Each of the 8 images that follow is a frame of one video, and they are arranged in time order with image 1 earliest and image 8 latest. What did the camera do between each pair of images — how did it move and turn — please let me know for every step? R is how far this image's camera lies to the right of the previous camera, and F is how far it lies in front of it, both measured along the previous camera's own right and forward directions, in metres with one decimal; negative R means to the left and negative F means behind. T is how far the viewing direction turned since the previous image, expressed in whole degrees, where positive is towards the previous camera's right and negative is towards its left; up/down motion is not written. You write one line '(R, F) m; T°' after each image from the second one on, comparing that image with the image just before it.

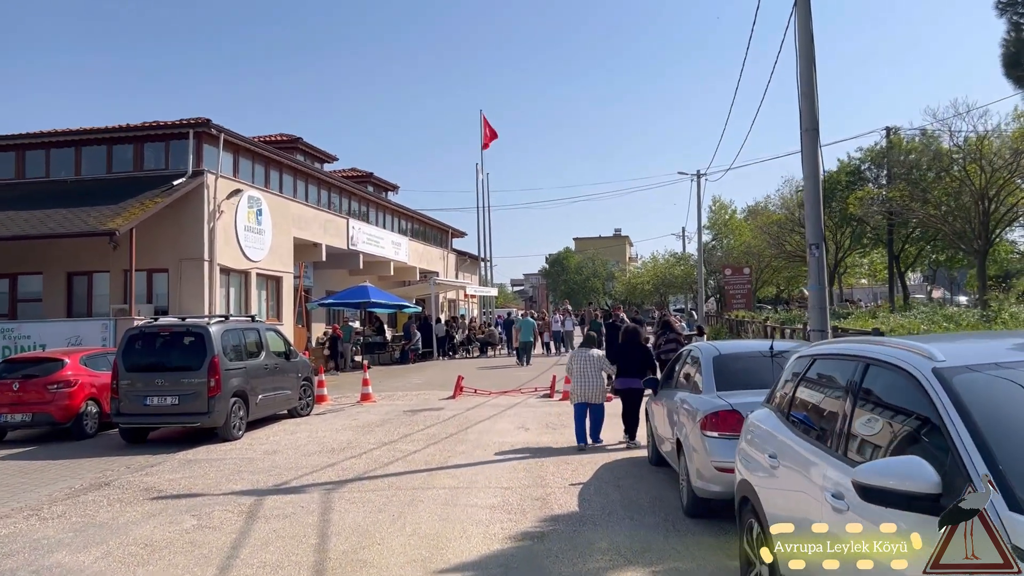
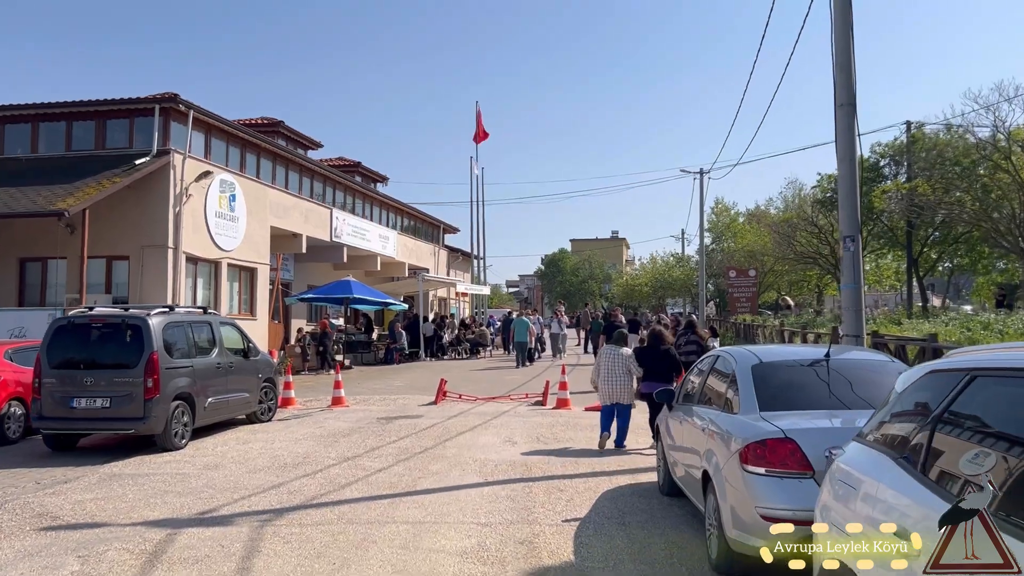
(+0.1, +1.6) m; 0°
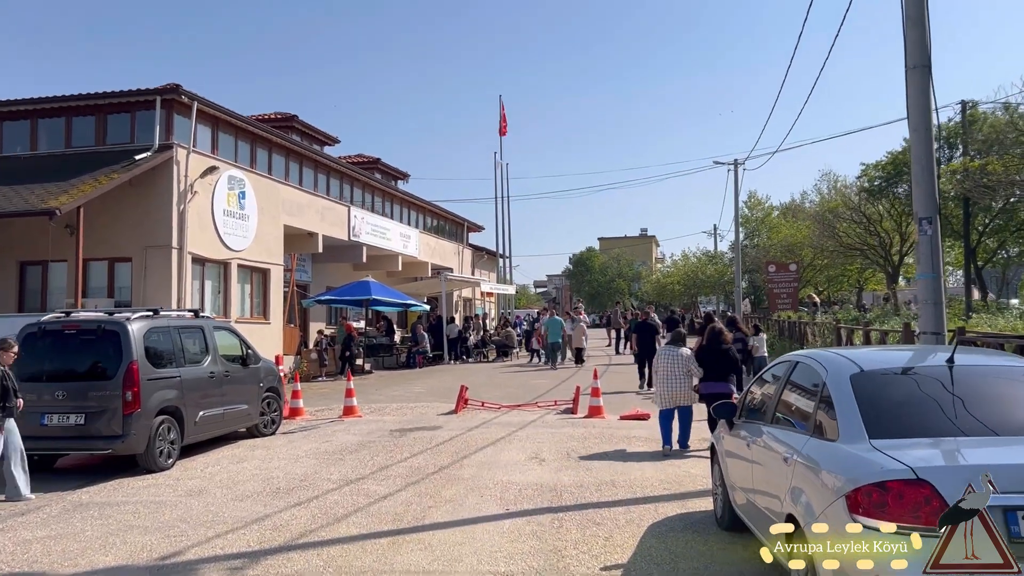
(0.0, +1.3) m; -2°
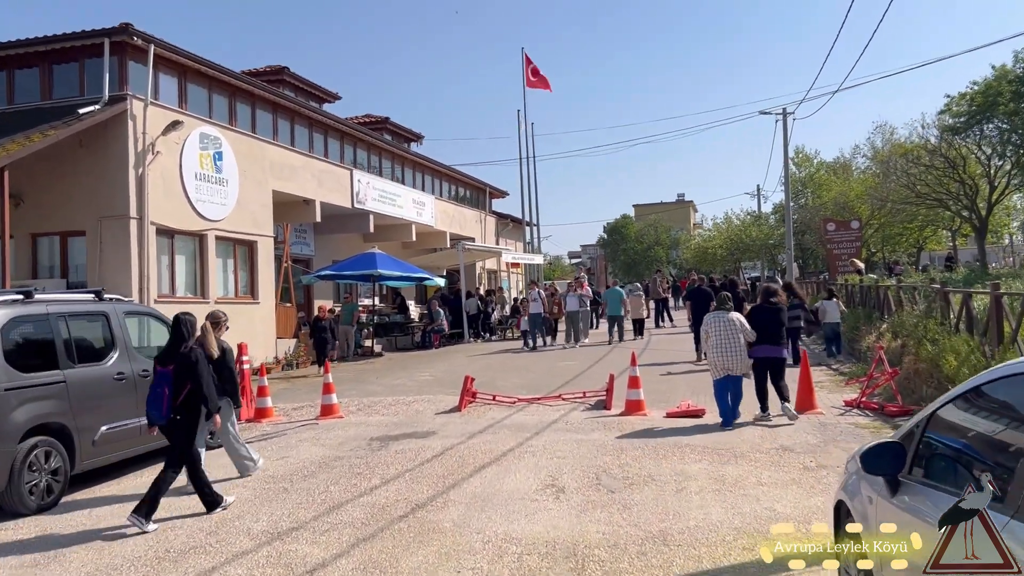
(+0.3, +2.8) m; -3°
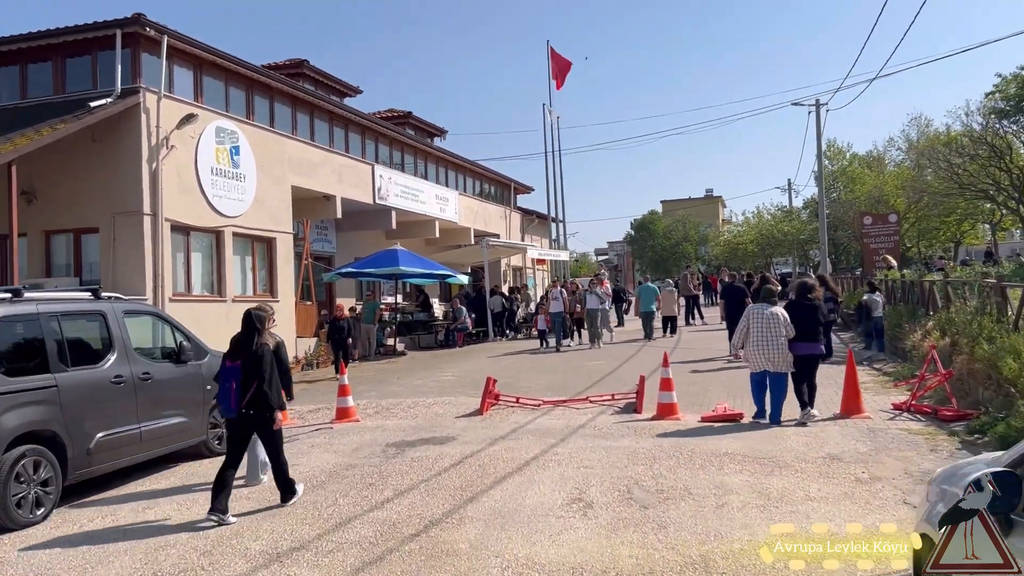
(0.0, +0.6) m; -2°
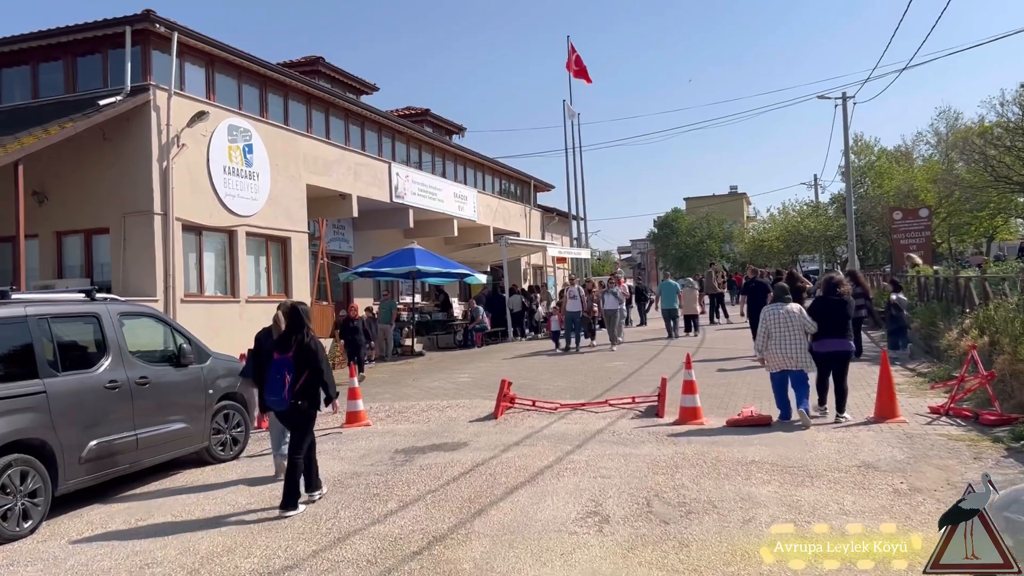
(+0.1, +0.4) m; -2°
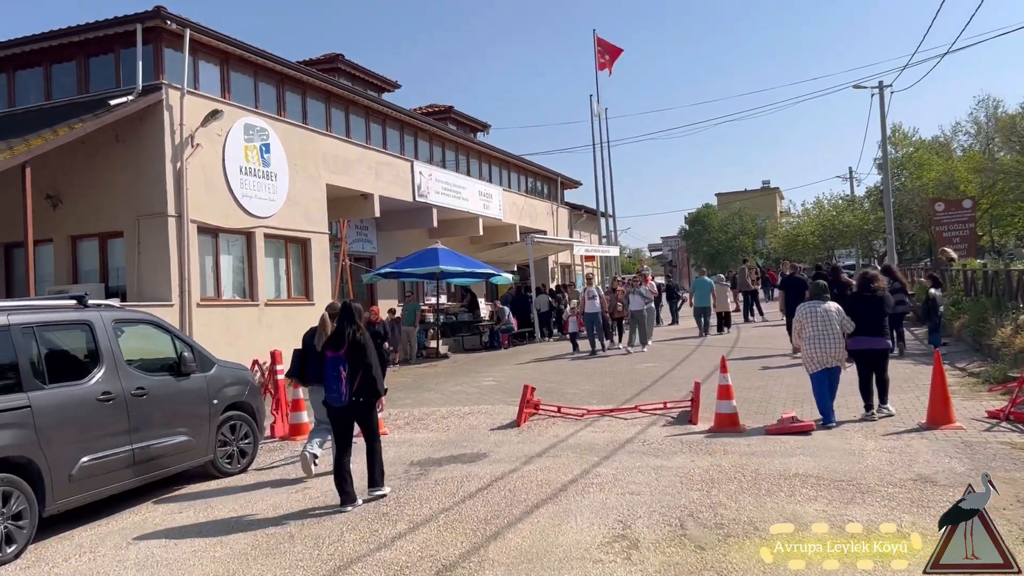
(+0.1, +0.6) m; -2°
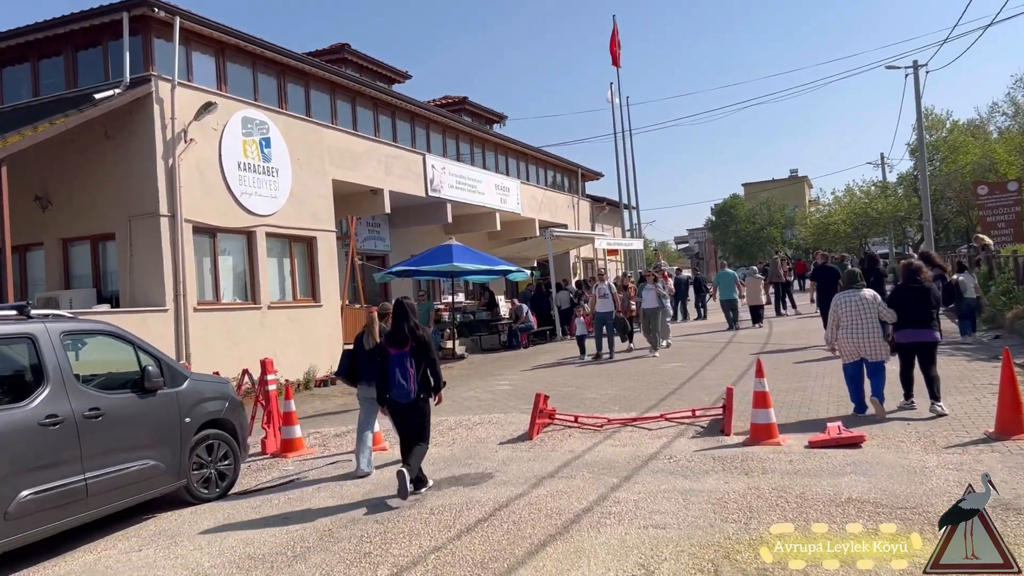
(+0.2, +0.9) m; -2°
